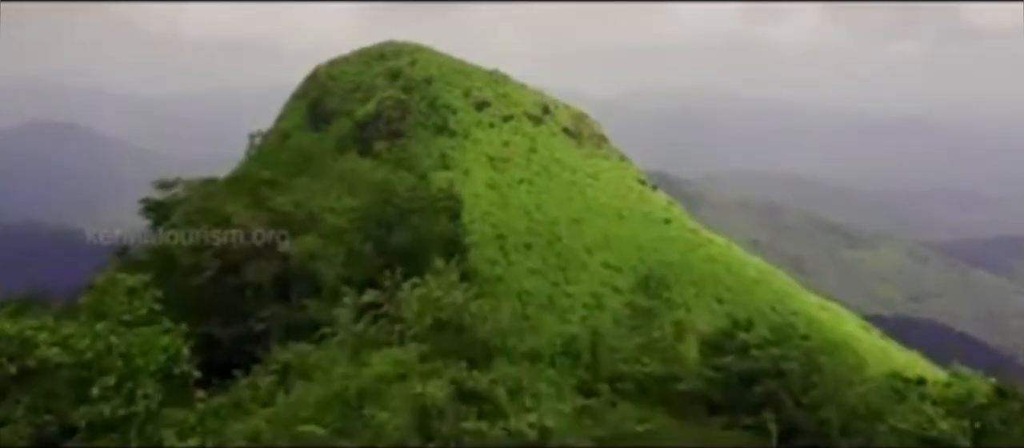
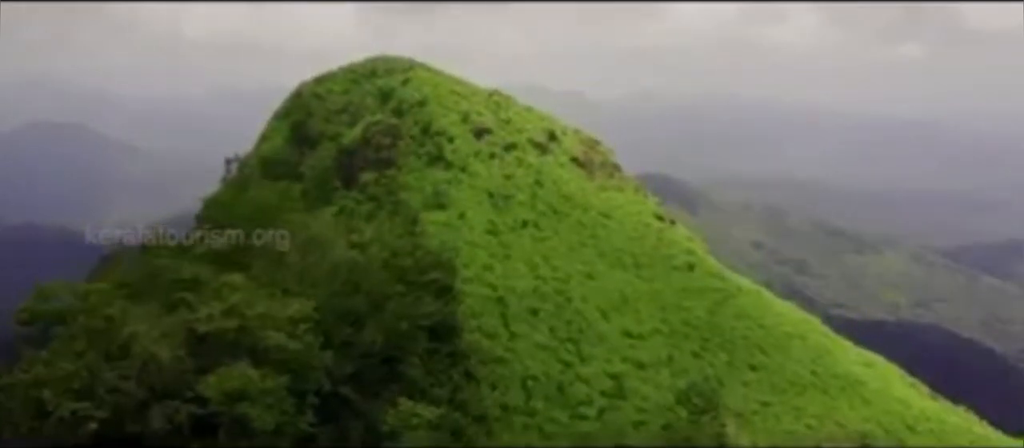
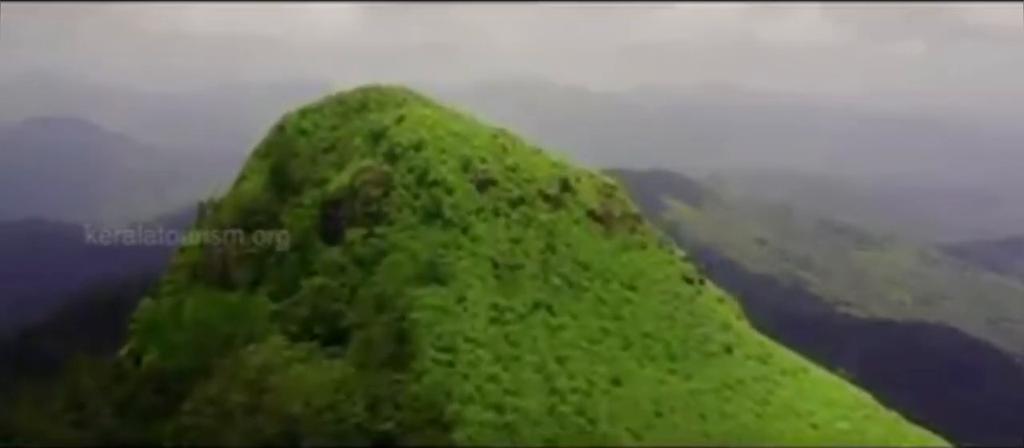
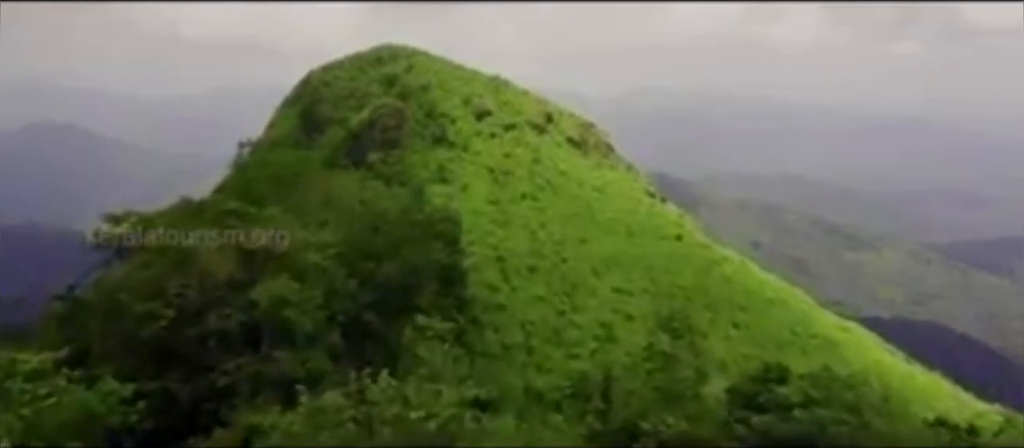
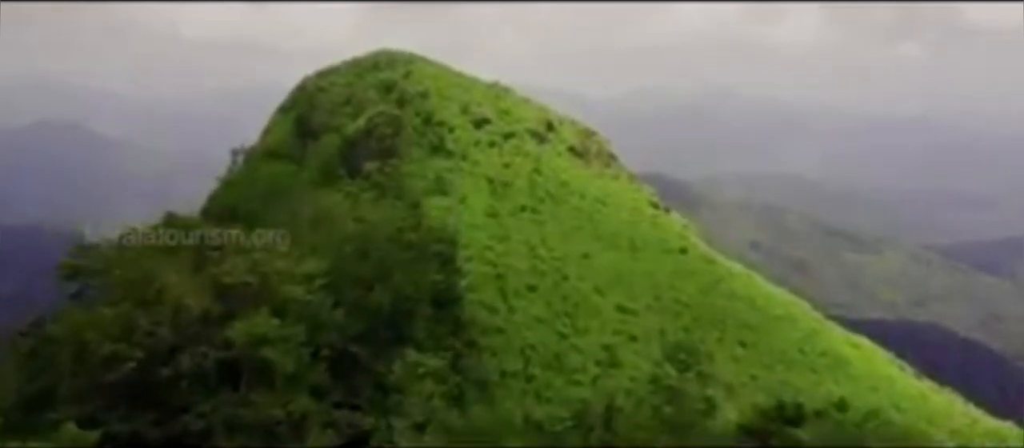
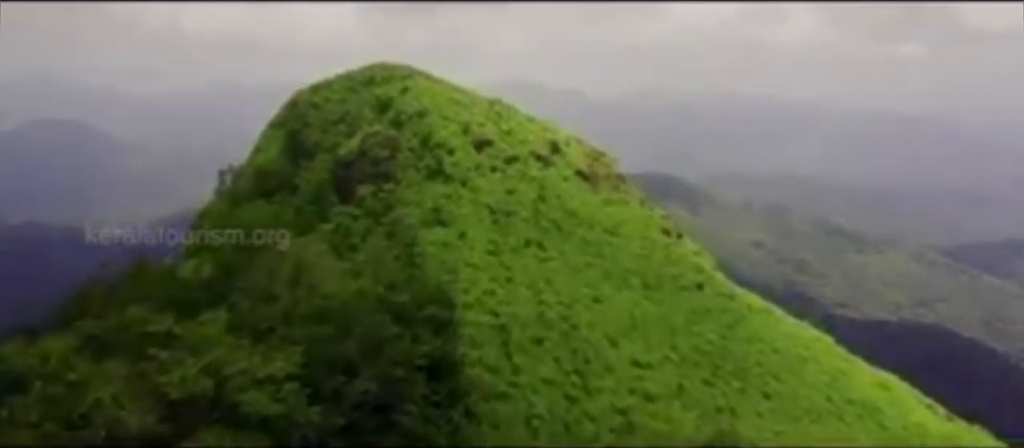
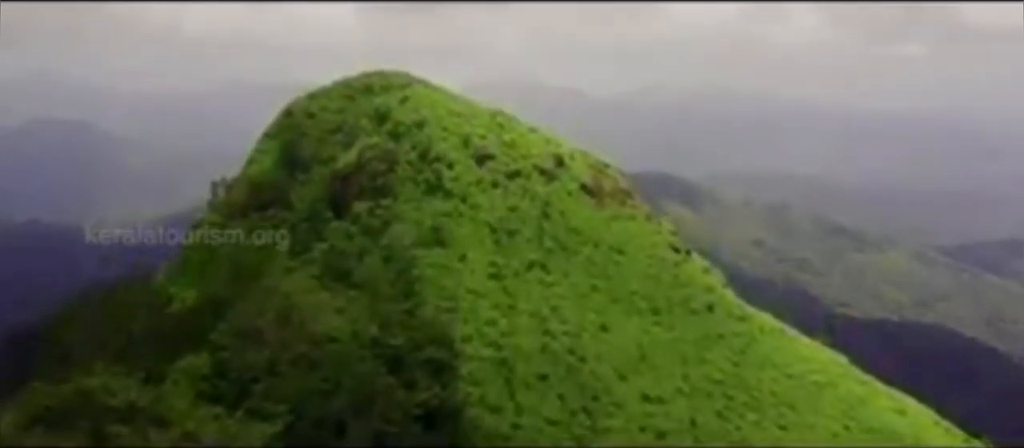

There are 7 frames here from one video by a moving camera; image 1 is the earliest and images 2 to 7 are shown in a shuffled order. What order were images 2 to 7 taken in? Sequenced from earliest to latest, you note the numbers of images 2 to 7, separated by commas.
4, 5, 2, 6, 7, 3
